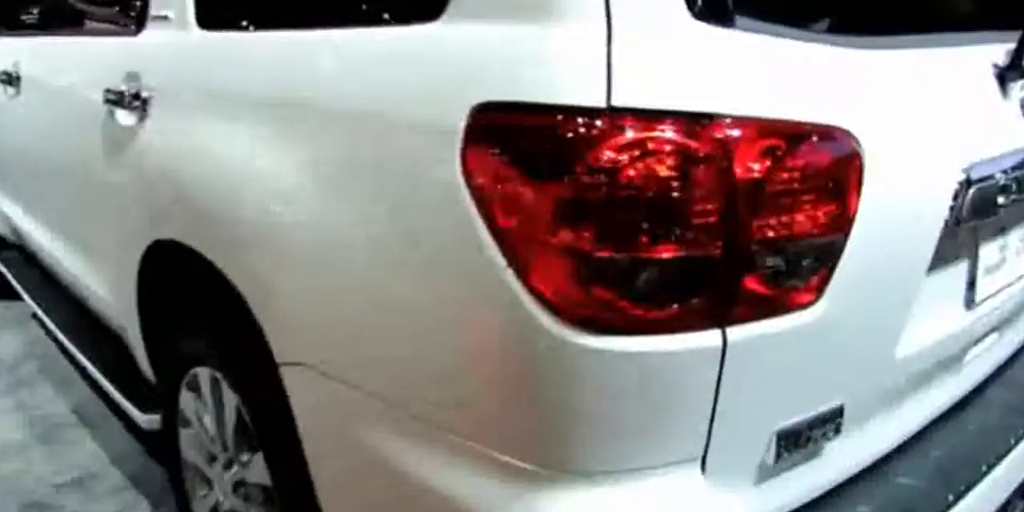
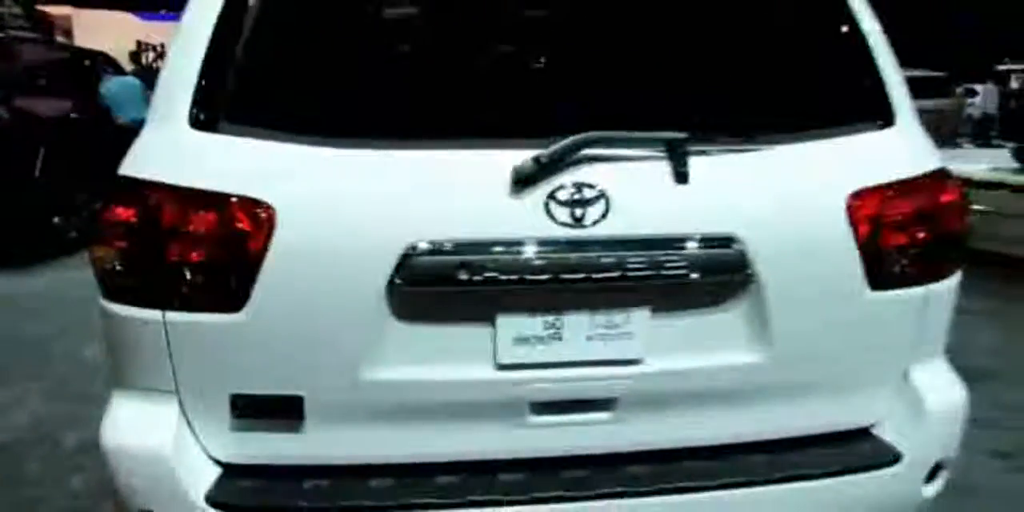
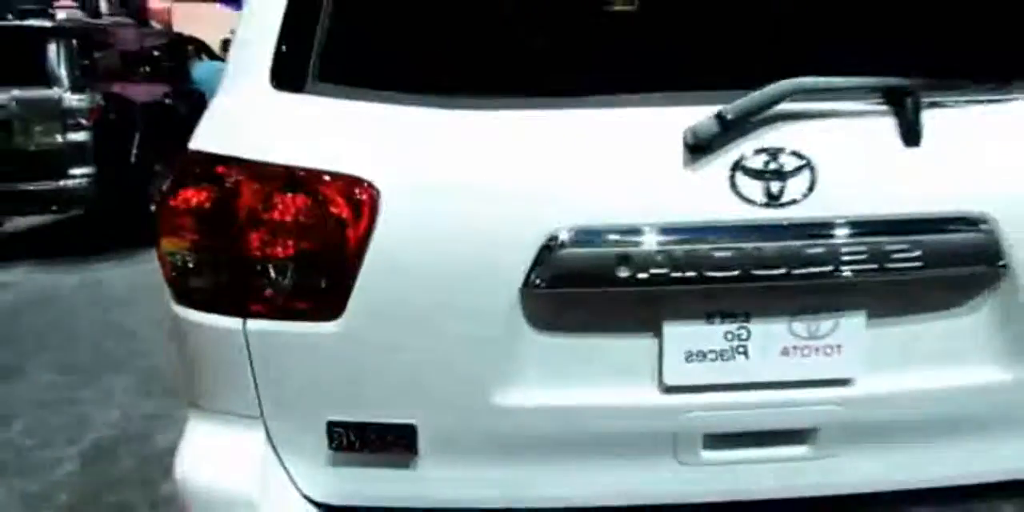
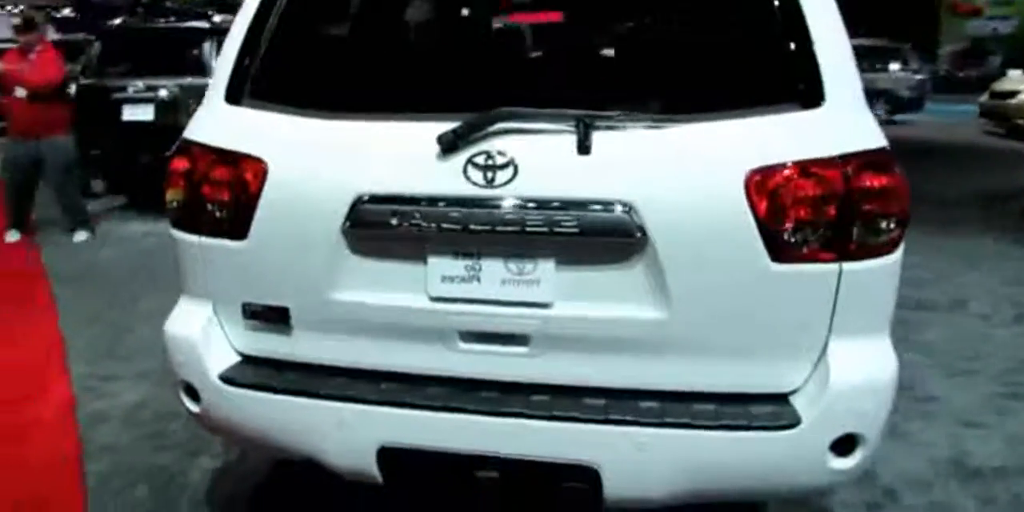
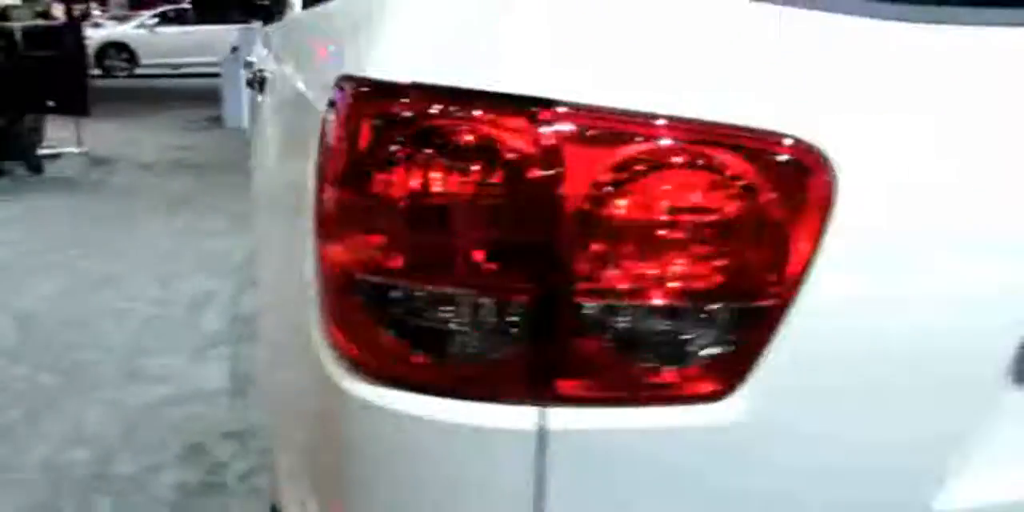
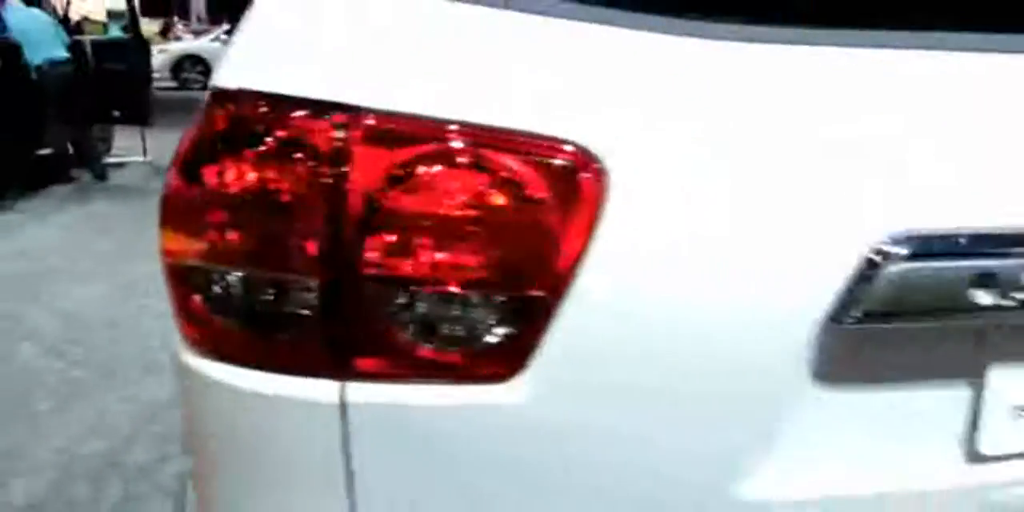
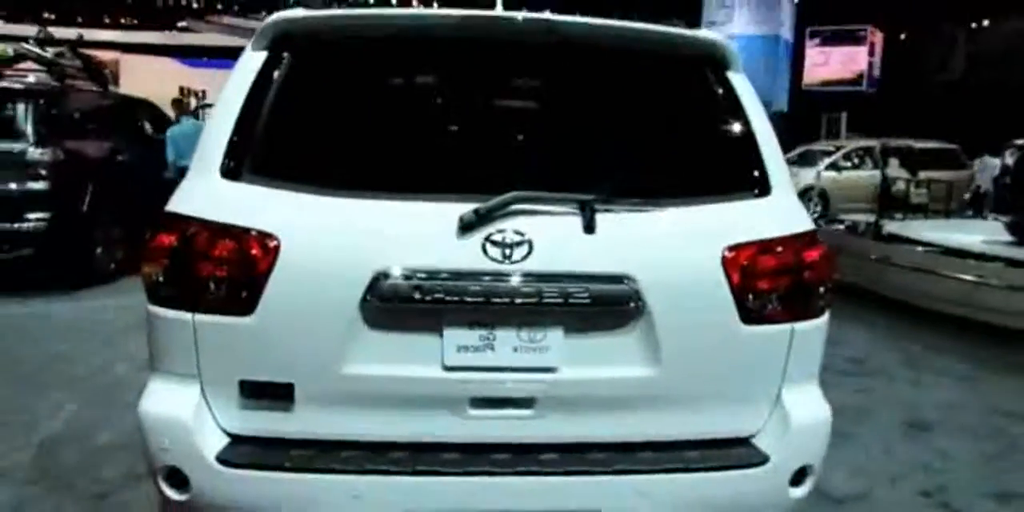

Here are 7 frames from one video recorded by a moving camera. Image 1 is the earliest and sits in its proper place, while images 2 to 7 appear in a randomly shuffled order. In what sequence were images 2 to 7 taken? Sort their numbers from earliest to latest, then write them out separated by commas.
5, 6, 3, 2, 7, 4
